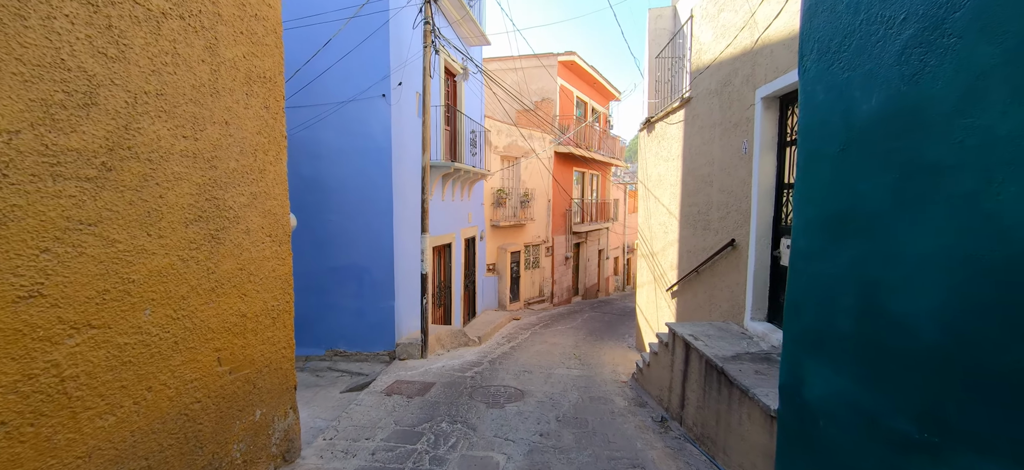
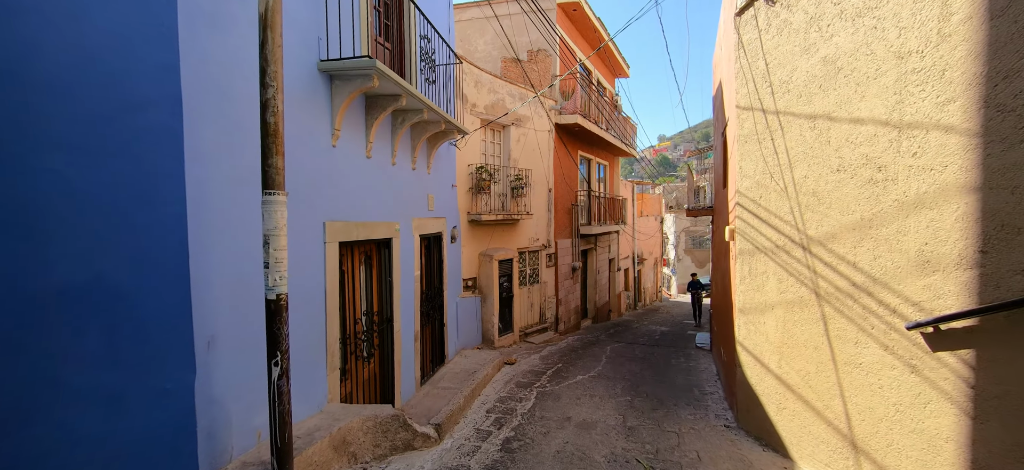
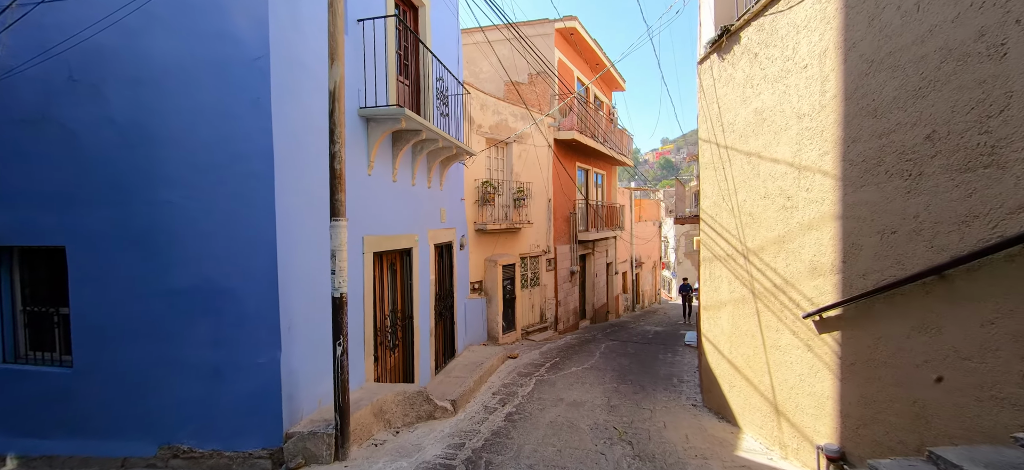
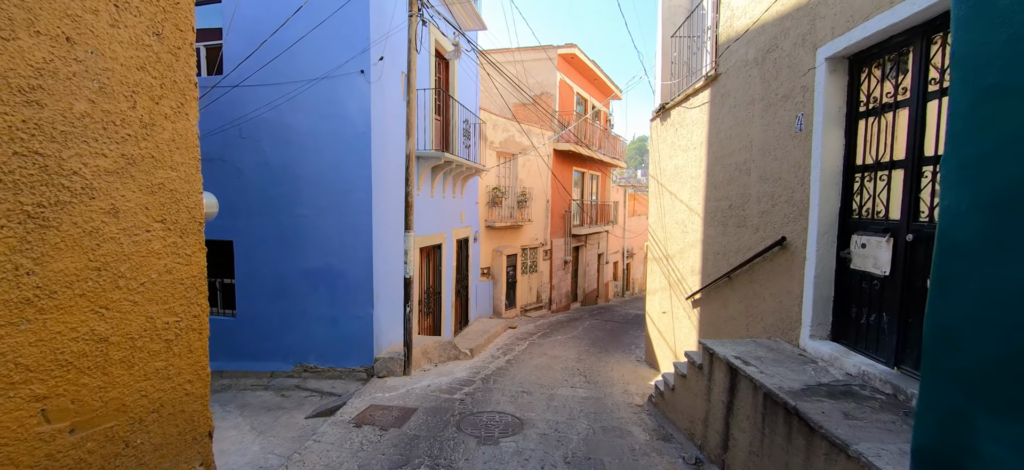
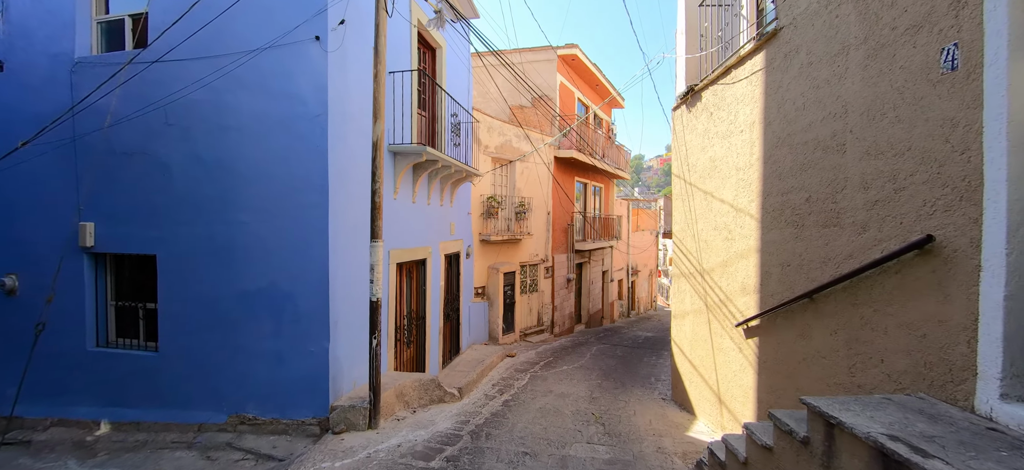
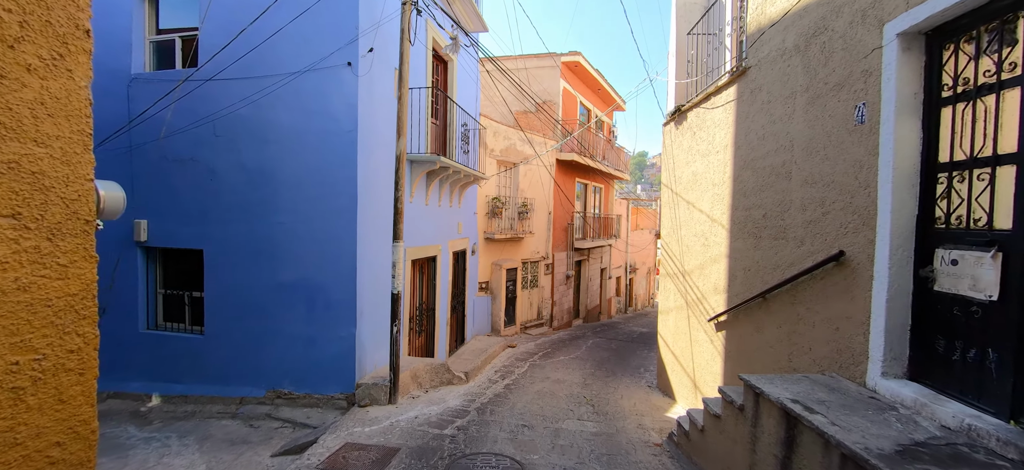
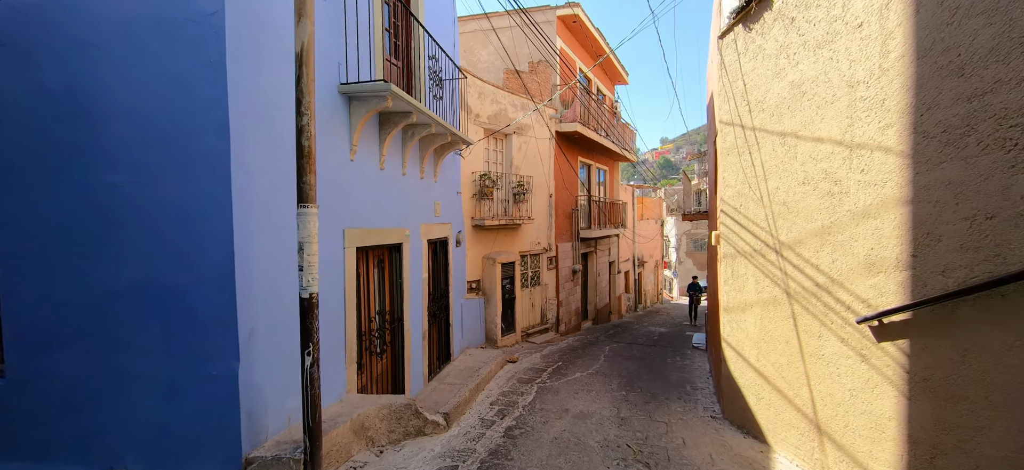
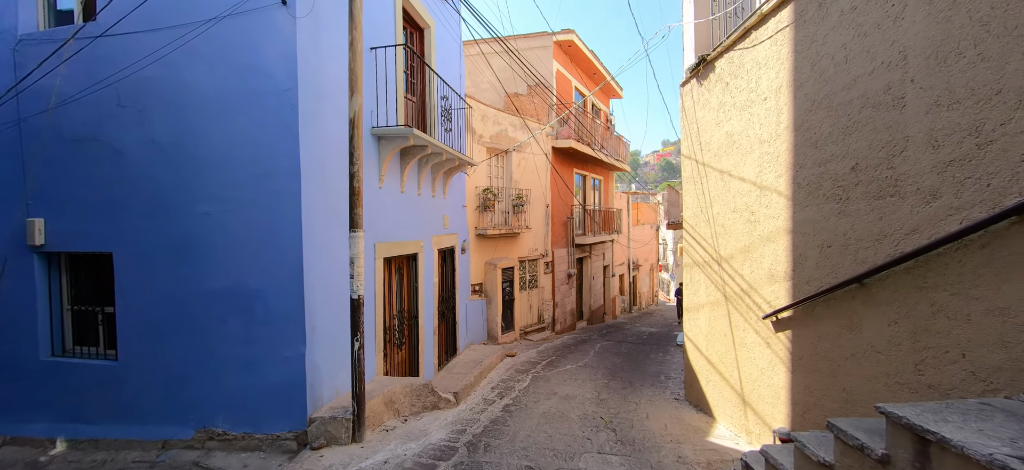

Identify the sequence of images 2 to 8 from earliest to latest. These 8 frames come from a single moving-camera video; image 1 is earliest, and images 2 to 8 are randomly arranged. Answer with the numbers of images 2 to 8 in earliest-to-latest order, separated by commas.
4, 6, 5, 8, 3, 7, 2
